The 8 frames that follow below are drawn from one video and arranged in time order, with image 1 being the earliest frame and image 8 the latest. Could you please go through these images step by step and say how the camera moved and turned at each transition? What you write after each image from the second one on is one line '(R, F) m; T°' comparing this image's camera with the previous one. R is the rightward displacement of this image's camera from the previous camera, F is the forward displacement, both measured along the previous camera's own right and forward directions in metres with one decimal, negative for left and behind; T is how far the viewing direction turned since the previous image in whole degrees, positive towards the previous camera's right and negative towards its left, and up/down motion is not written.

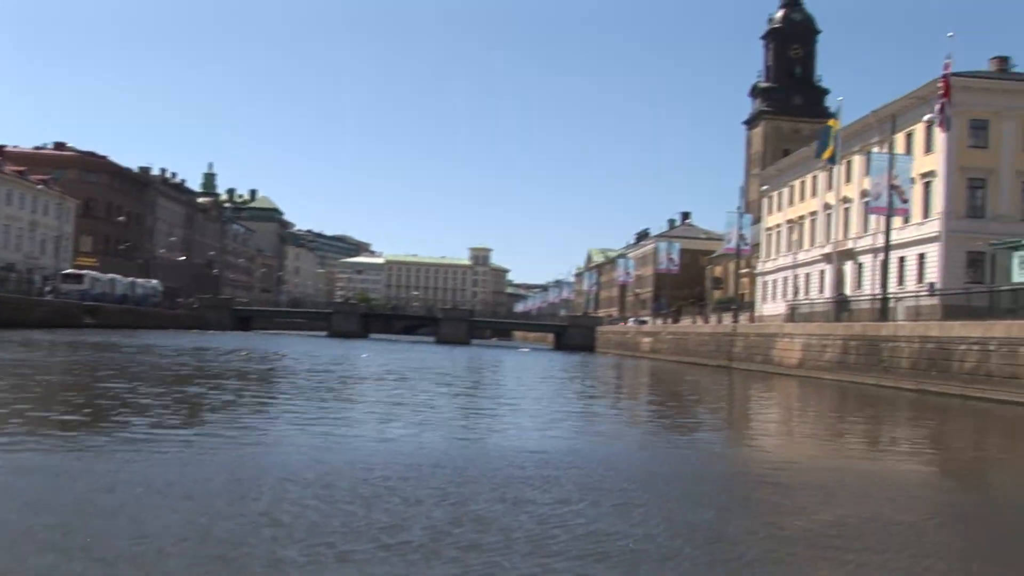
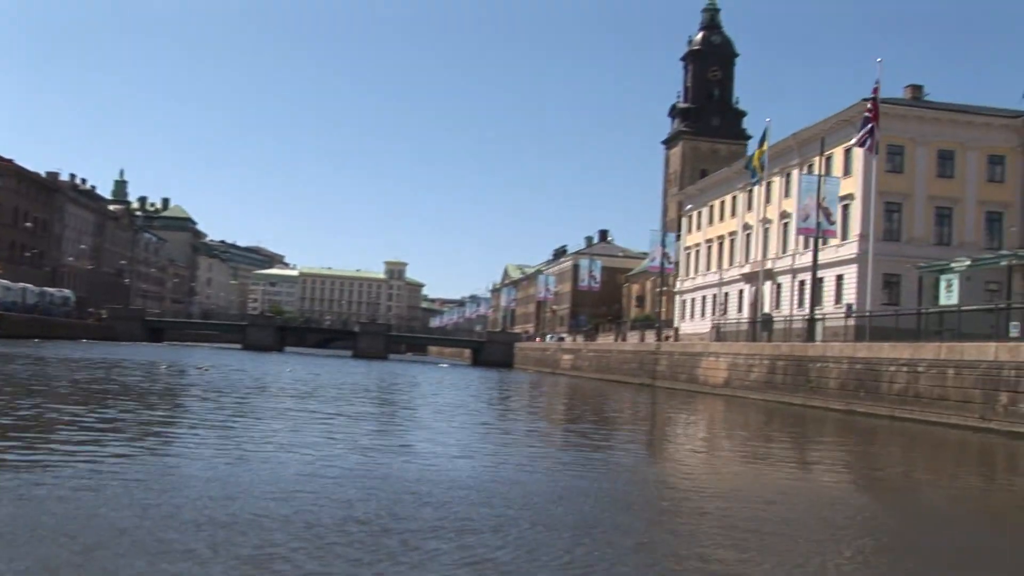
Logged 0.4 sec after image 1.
(-0.4, +0.6) m; +5°
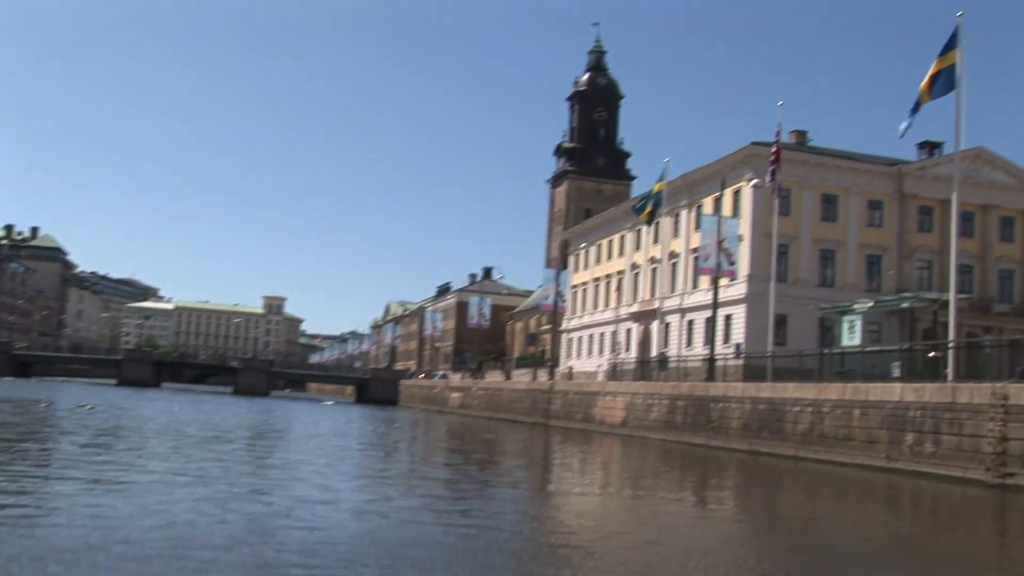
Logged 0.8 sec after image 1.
(-0.6, +0.7) m; +7°
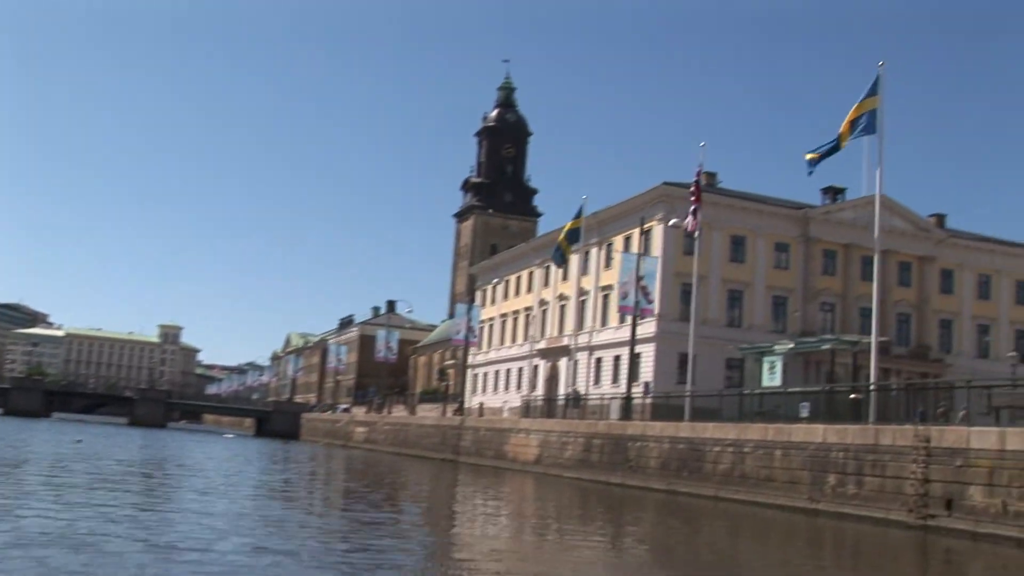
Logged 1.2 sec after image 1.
(-0.4, +0.6) m; +5°
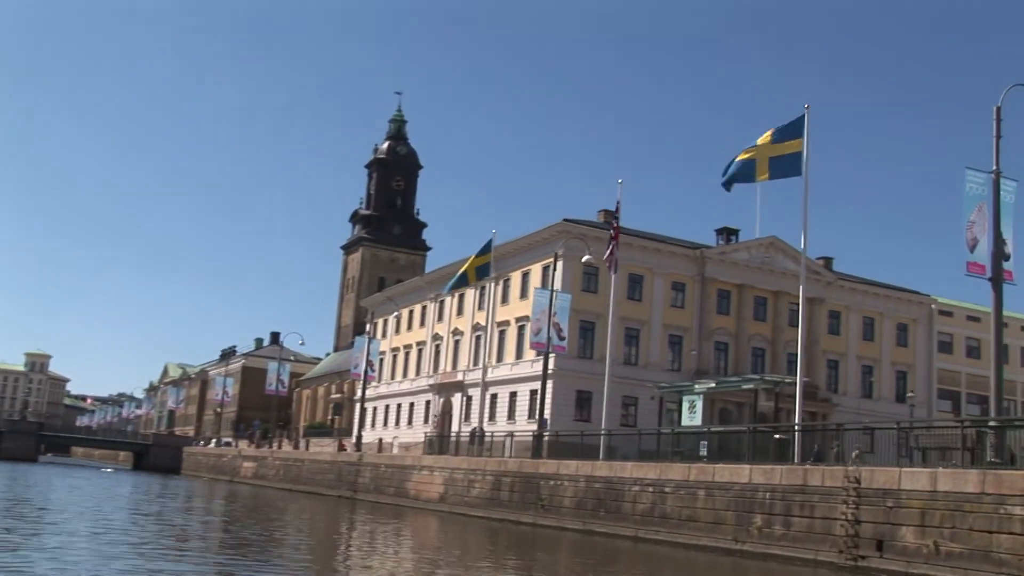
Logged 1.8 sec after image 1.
(-0.8, +0.7) m; +6°
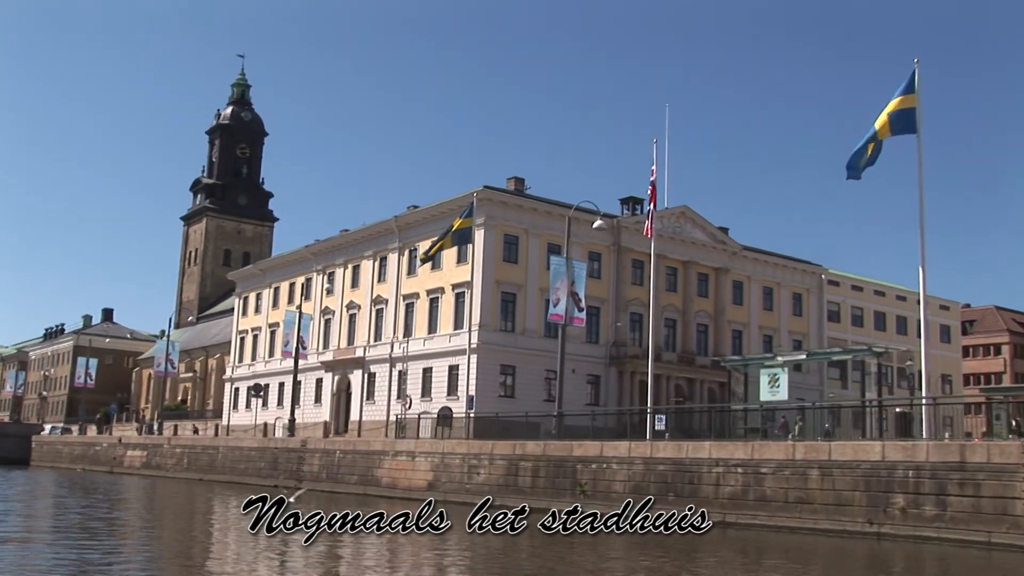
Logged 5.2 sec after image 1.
(-5.4, +3.0) m; +10°
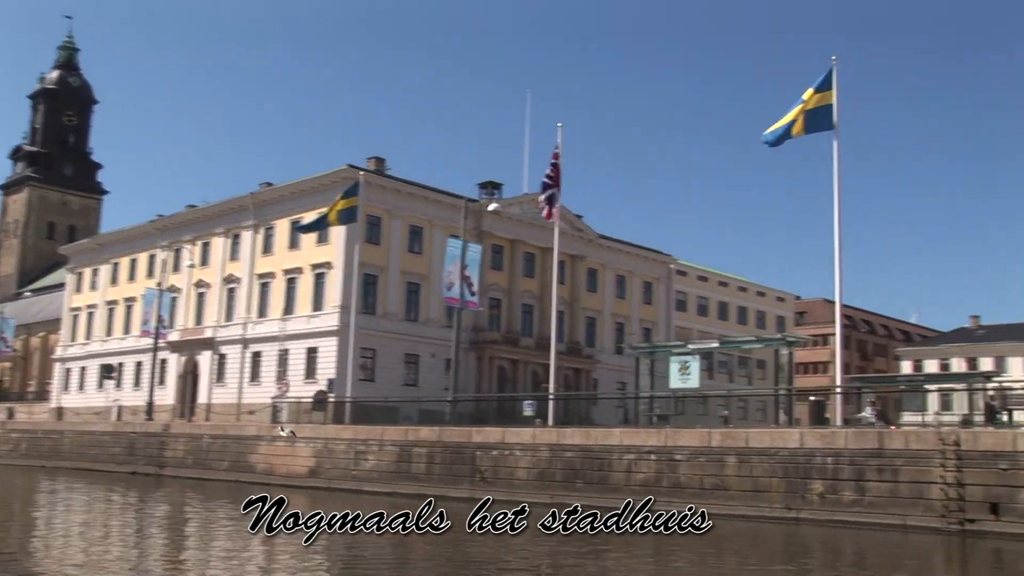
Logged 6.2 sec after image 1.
(-1.7, +0.8) m; +9°
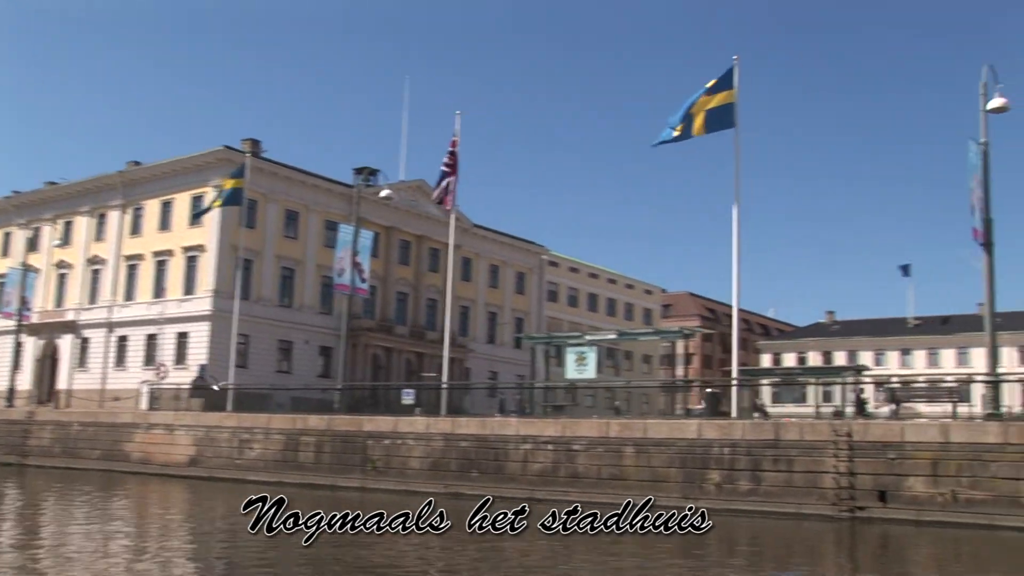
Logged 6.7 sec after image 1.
(-0.8, +0.2) m; +7°
